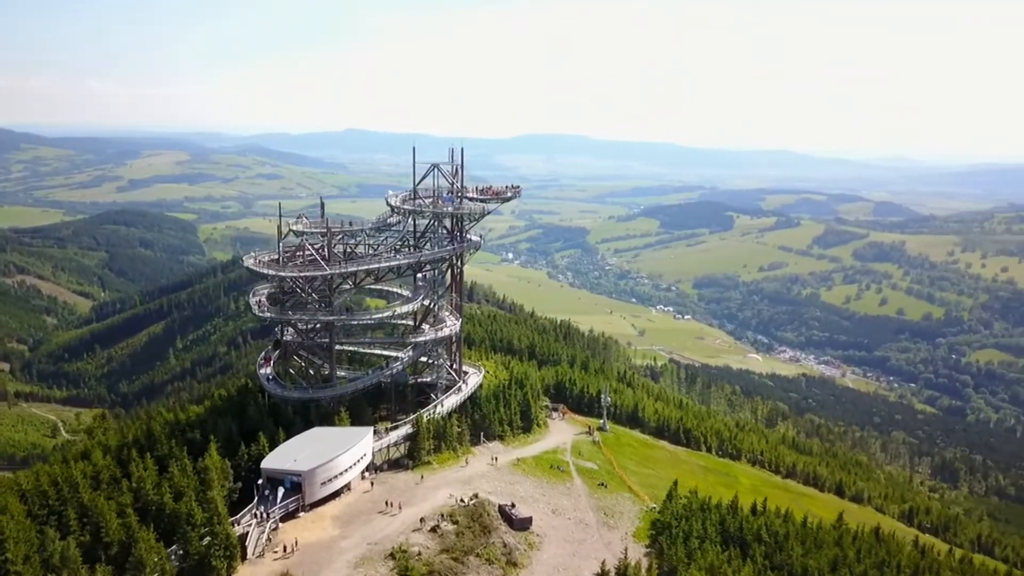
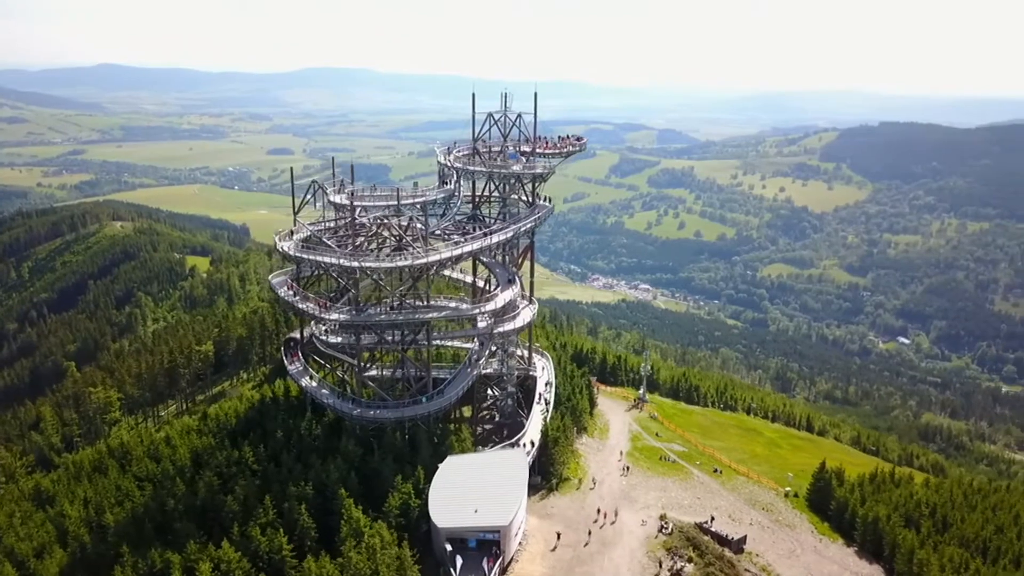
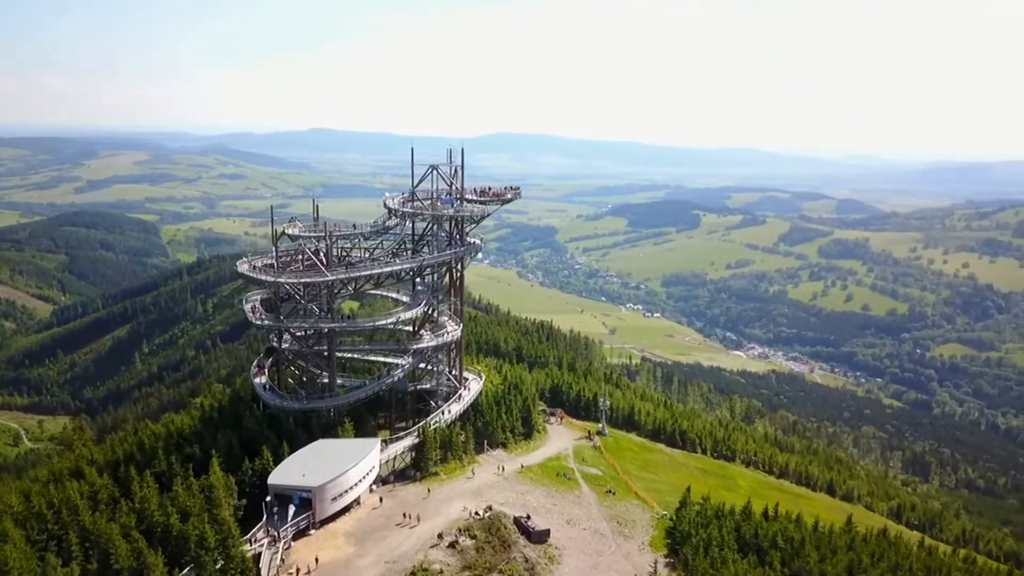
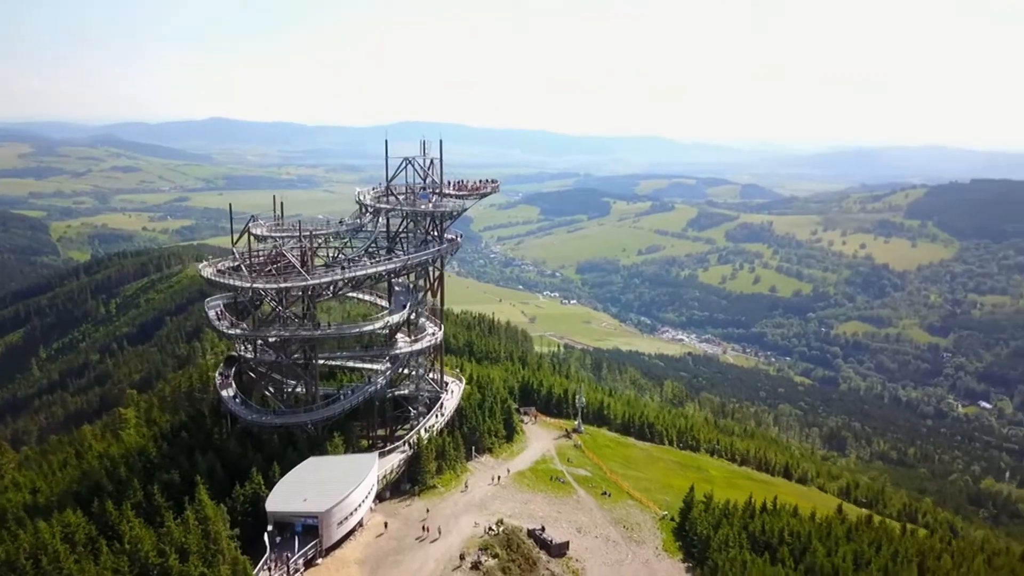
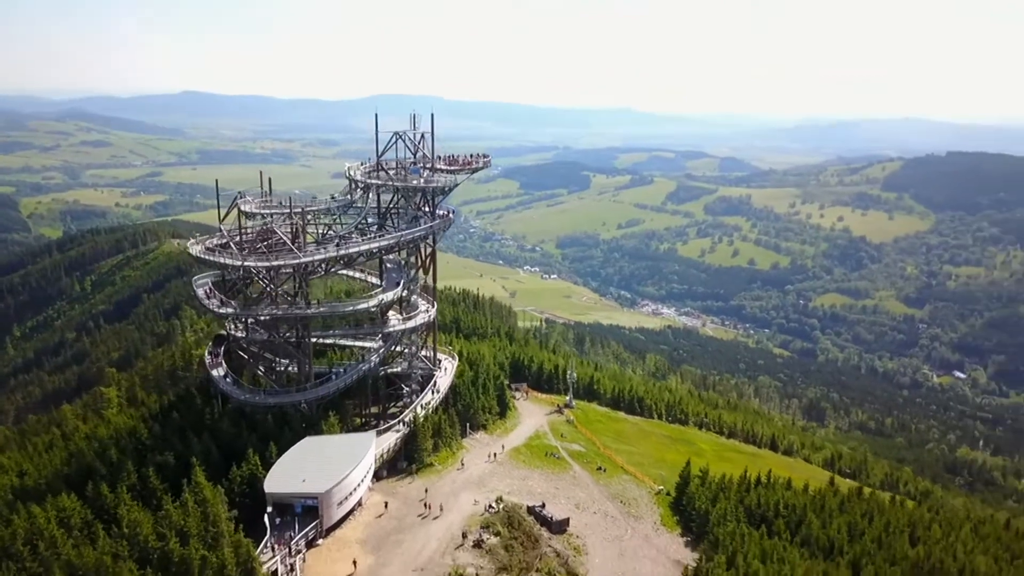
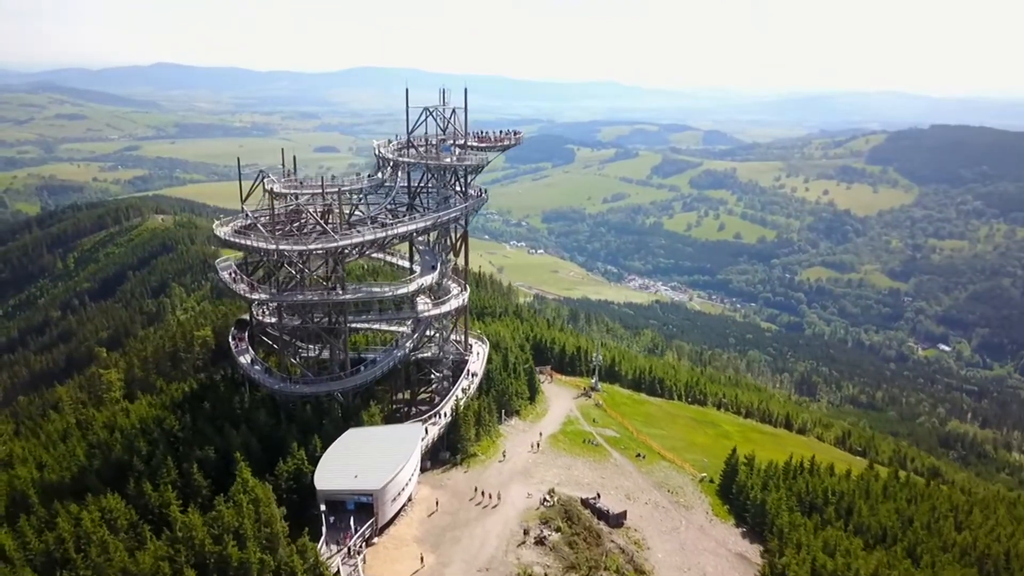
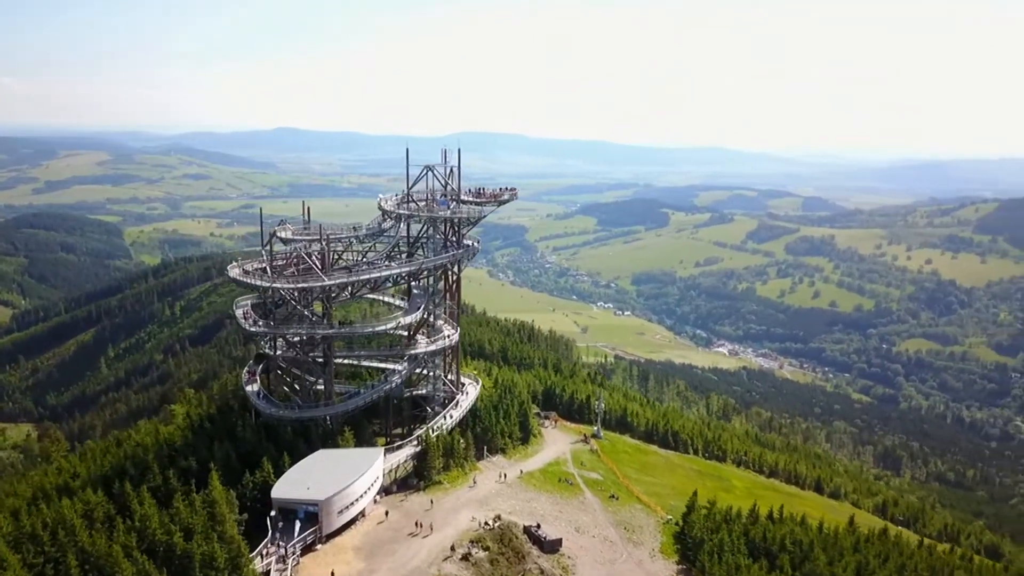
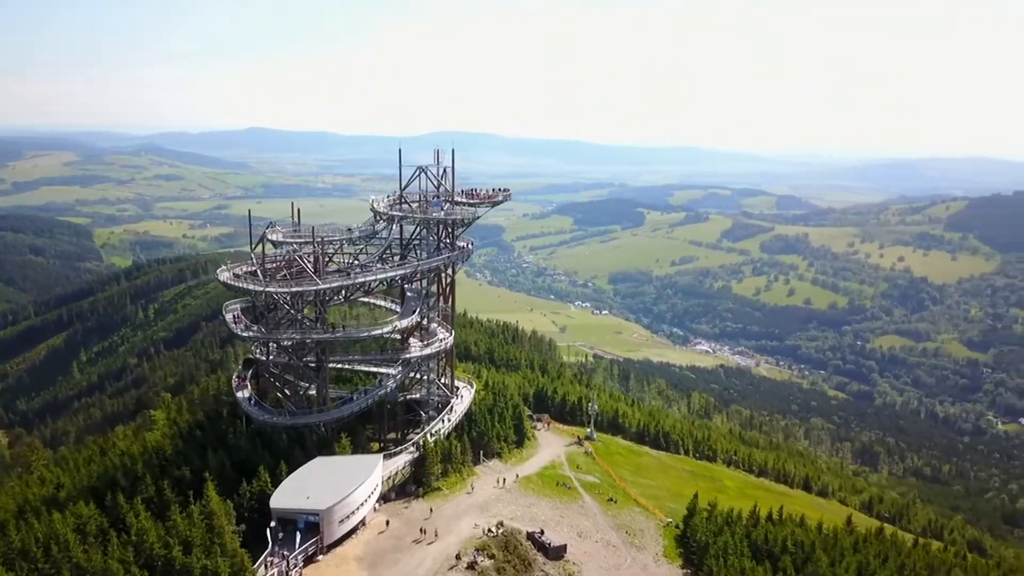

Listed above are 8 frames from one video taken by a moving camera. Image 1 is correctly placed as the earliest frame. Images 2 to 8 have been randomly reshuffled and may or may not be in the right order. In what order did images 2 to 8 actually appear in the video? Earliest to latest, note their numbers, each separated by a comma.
3, 7, 8, 4, 5, 6, 2
